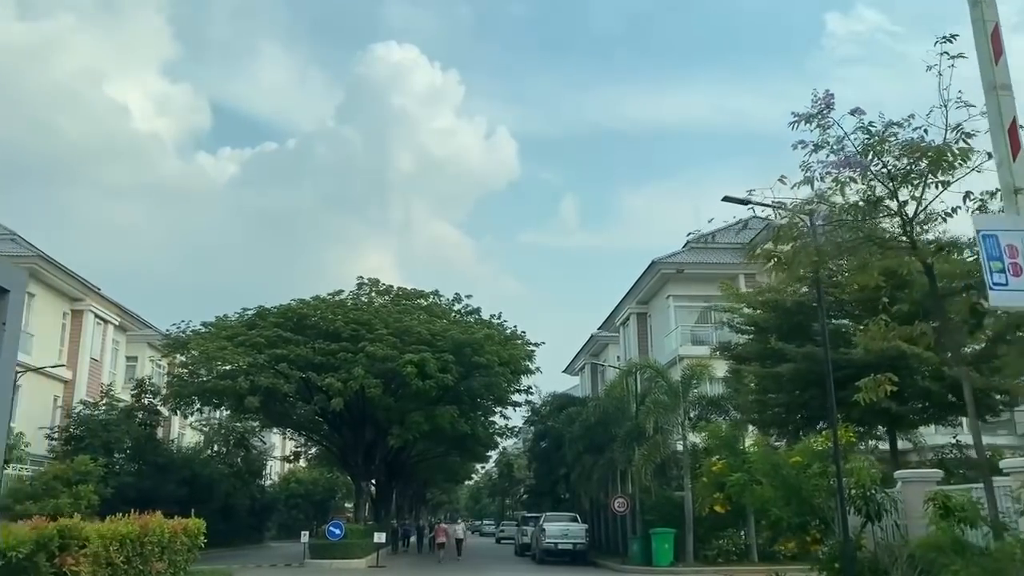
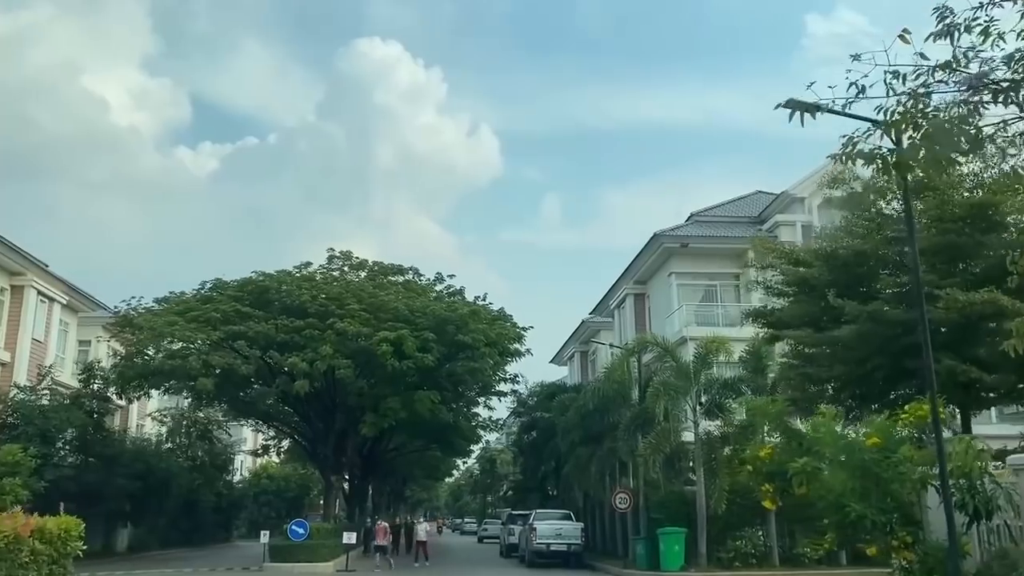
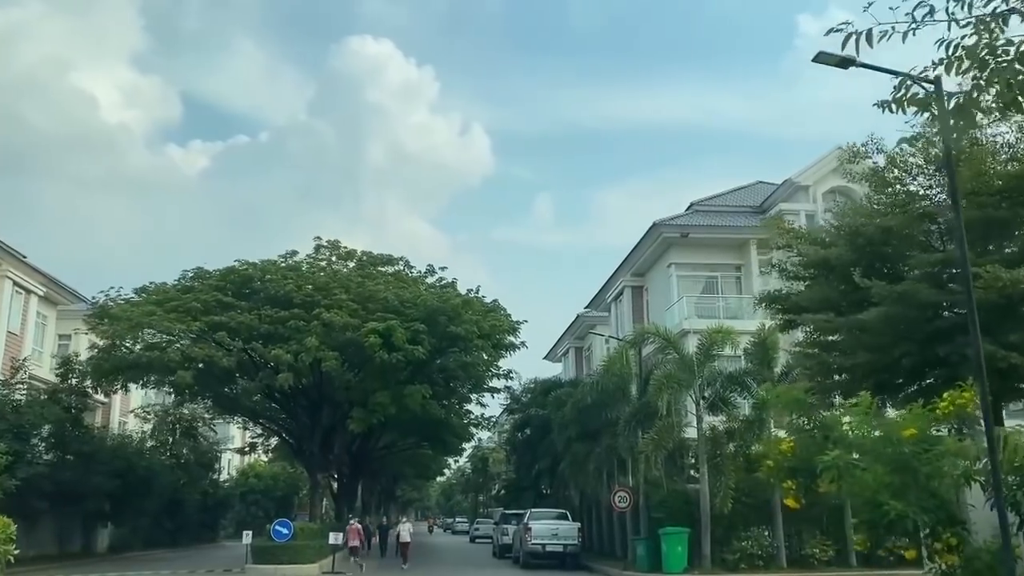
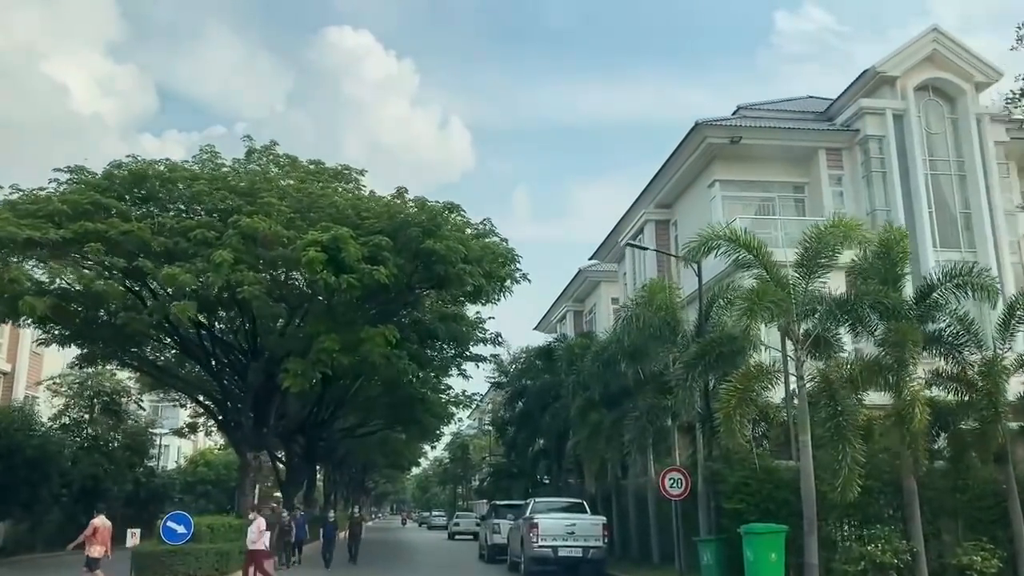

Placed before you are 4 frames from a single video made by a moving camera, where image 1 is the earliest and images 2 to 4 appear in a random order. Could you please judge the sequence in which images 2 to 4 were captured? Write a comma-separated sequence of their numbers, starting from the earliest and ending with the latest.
2, 3, 4
